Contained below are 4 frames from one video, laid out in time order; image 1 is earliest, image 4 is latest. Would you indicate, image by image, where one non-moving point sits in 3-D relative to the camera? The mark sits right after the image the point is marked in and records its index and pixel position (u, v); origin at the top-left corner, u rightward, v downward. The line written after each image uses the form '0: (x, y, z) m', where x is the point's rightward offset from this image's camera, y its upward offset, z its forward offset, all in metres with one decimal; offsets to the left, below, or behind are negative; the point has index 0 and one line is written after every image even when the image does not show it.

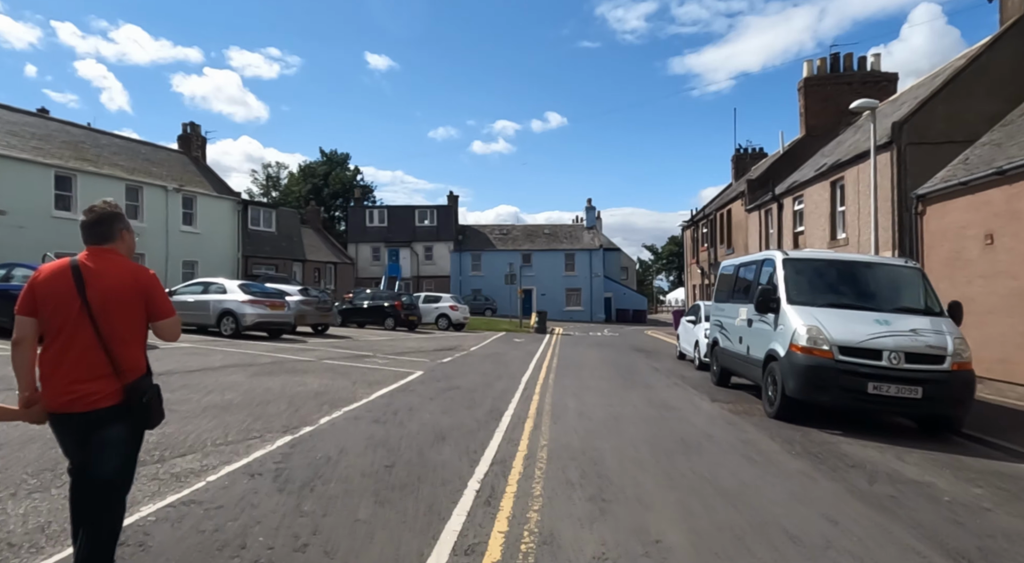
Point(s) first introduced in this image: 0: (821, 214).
0: (+8.6, +1.8, +18.2) m
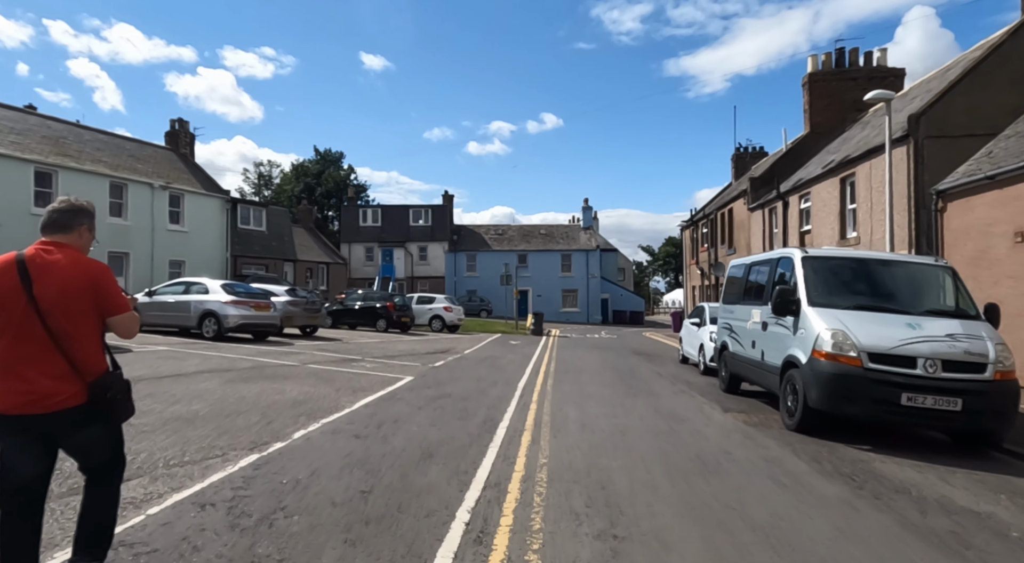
0: (+8.4, +1.8, +17.5) m
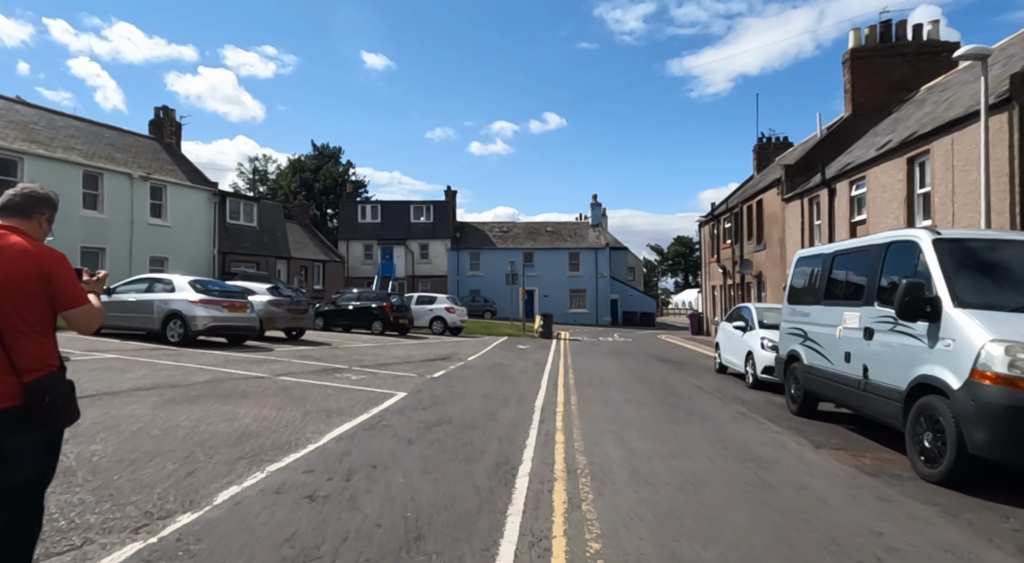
0: (+8.7, +1.9, +15.1) m
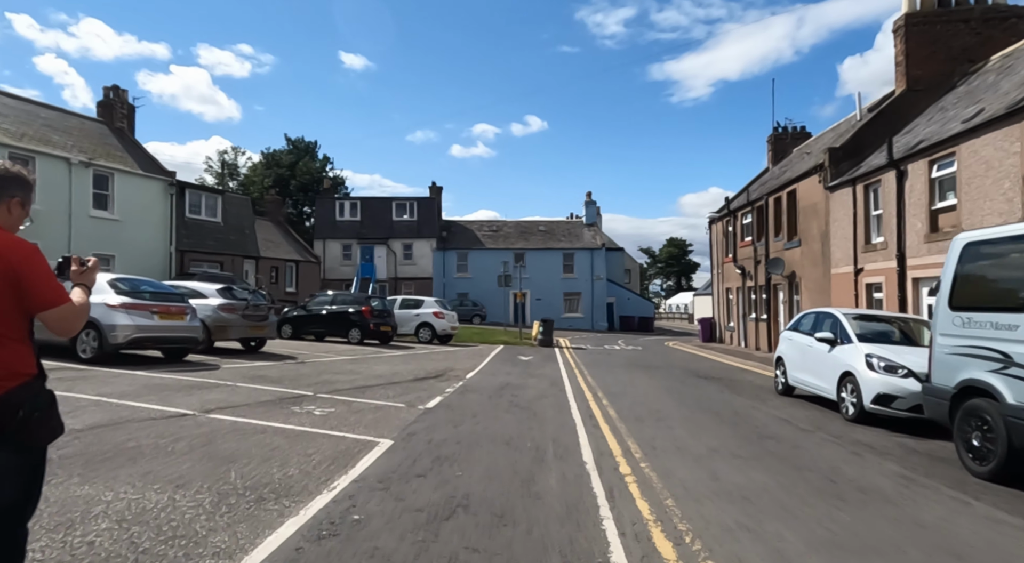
0: (+9.0, +1.9, +12.0) m
